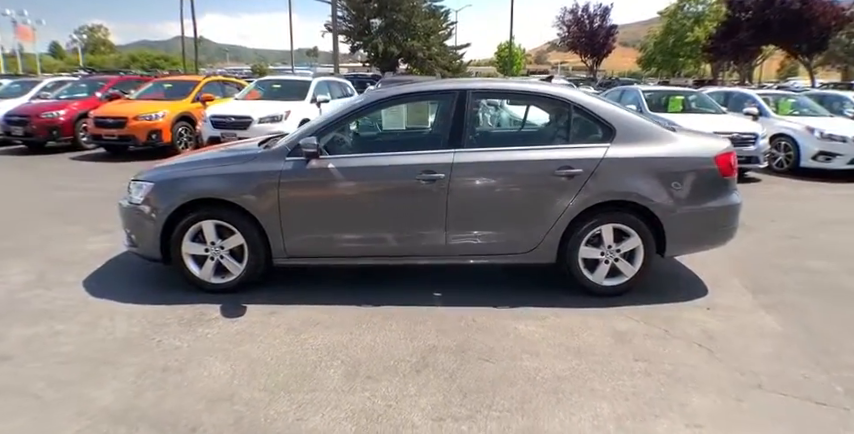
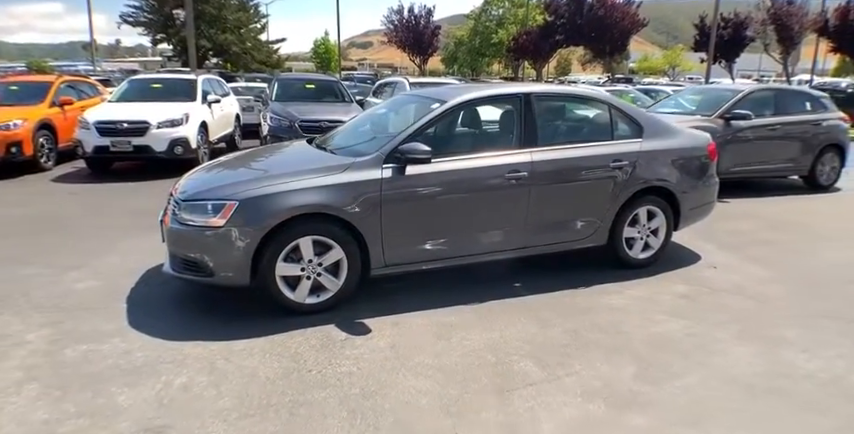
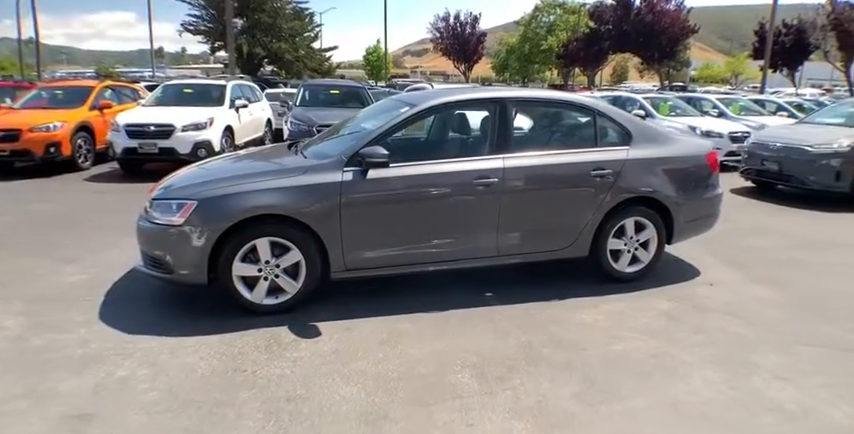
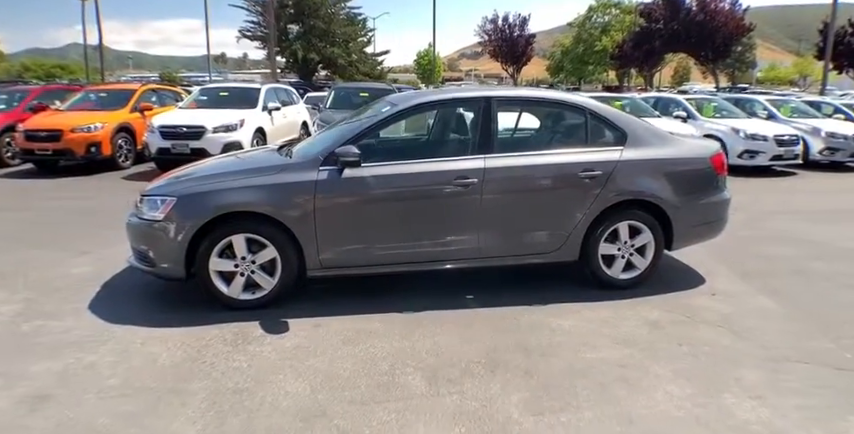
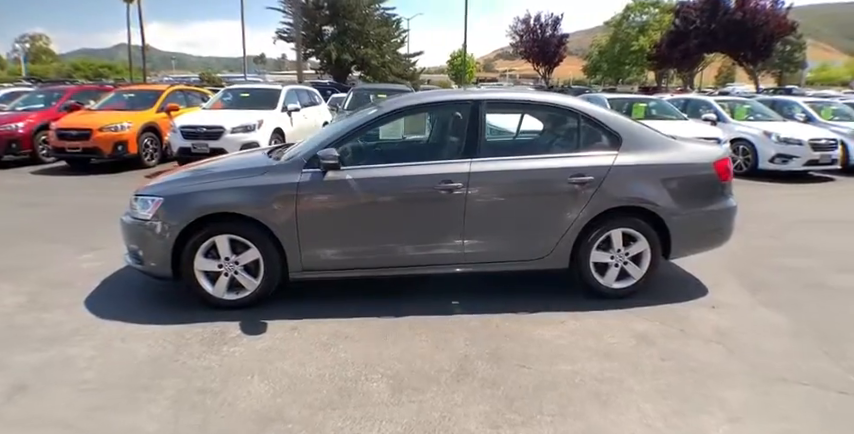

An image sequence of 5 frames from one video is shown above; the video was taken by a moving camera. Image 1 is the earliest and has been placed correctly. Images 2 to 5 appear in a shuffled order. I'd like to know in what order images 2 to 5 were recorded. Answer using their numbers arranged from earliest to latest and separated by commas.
5, 4, 3, 2
